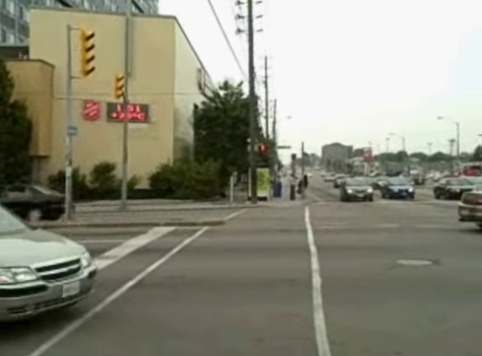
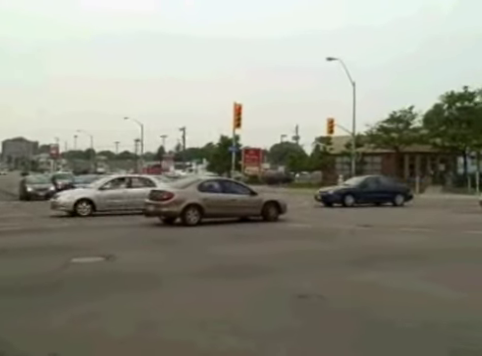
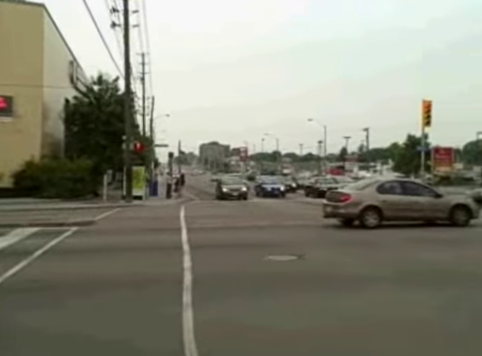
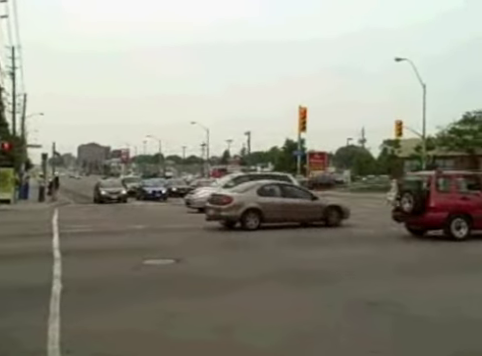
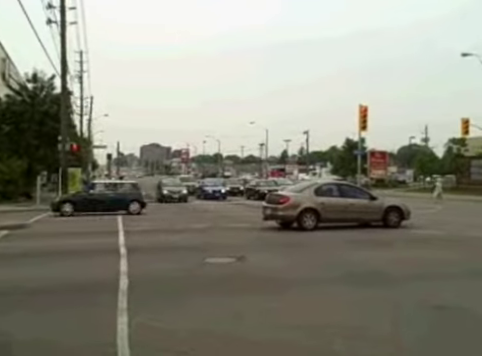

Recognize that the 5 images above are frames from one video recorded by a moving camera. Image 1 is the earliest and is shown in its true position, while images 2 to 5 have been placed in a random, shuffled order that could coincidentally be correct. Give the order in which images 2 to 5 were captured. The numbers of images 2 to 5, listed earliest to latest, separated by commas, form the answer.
3, 5, 4, 2
